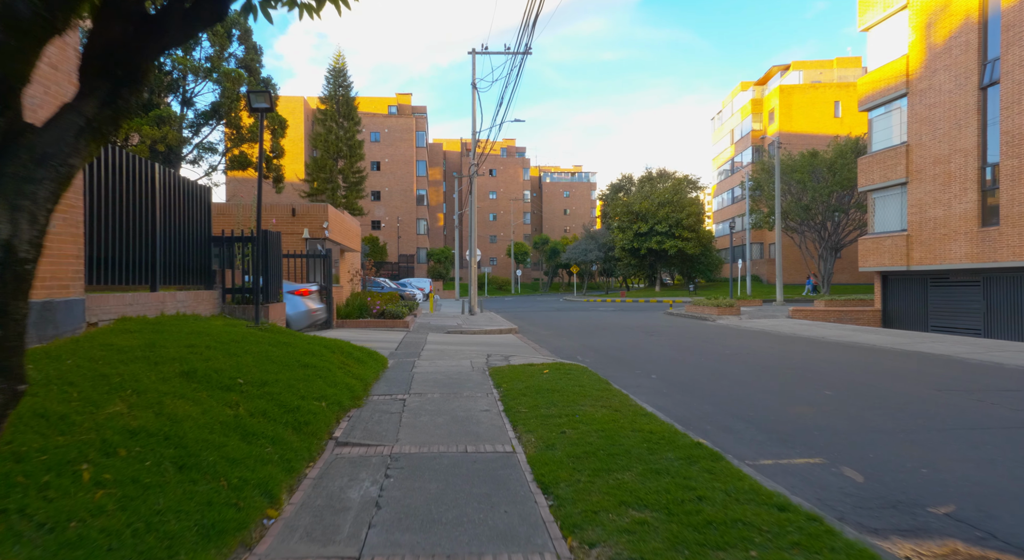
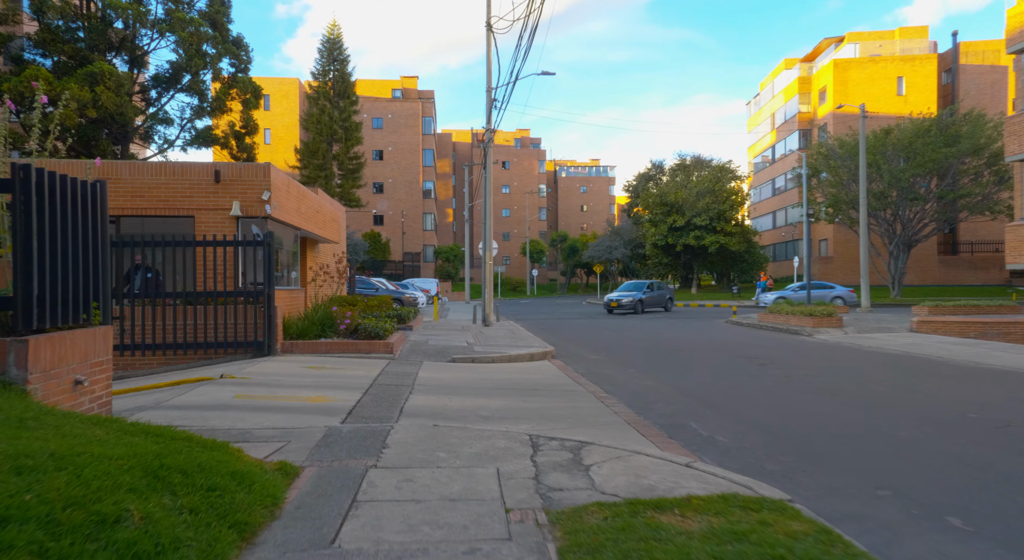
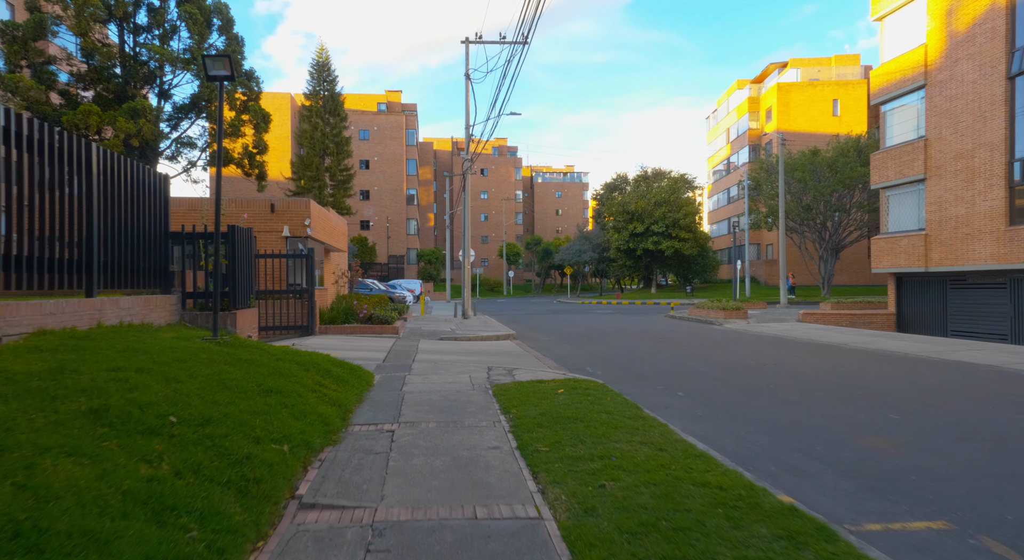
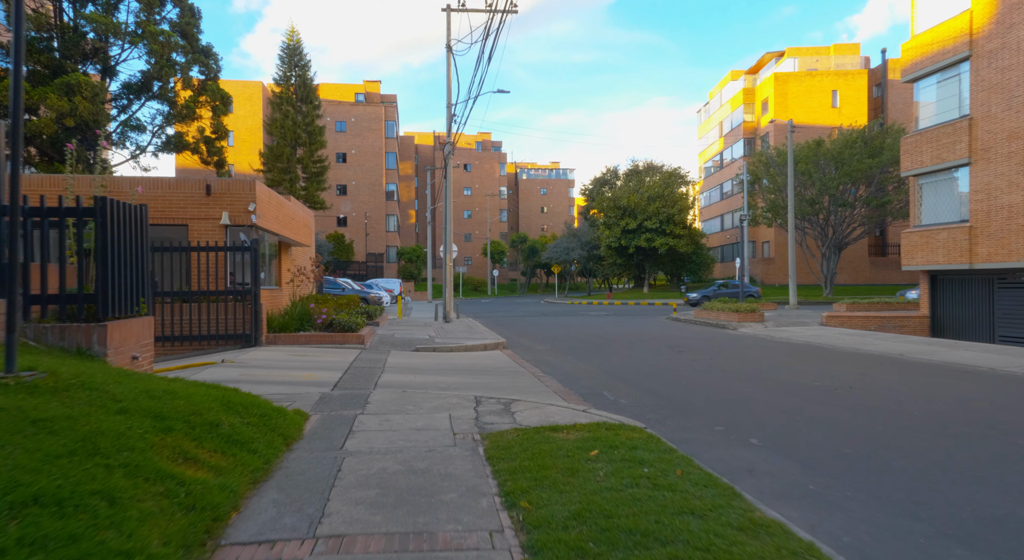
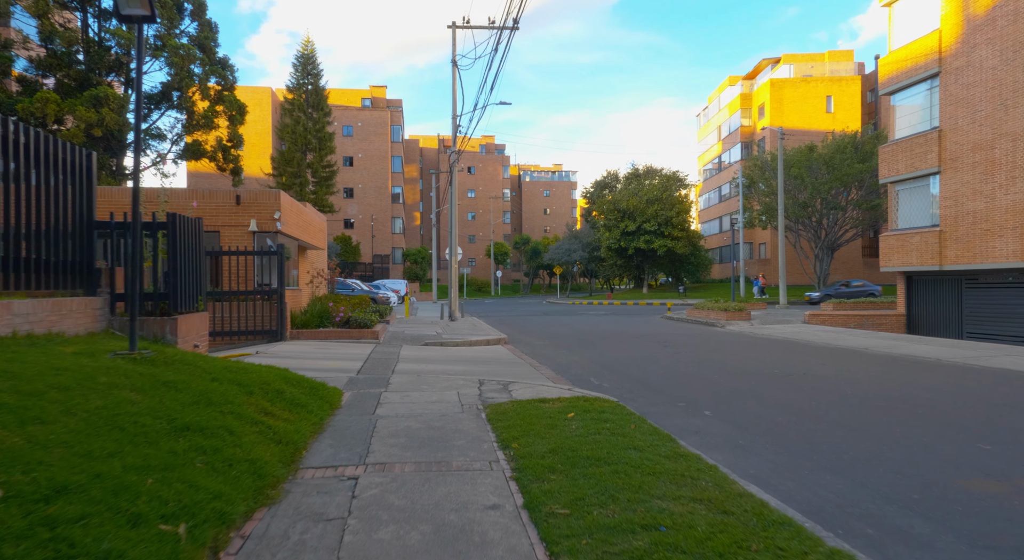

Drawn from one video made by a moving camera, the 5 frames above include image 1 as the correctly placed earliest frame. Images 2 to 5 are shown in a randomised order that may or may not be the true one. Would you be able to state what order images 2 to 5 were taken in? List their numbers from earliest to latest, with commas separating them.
3, 5, 4, 2
